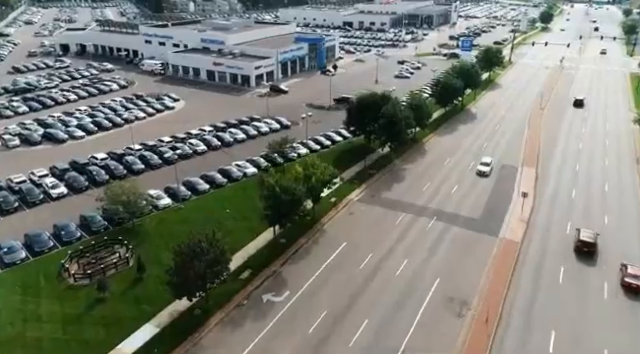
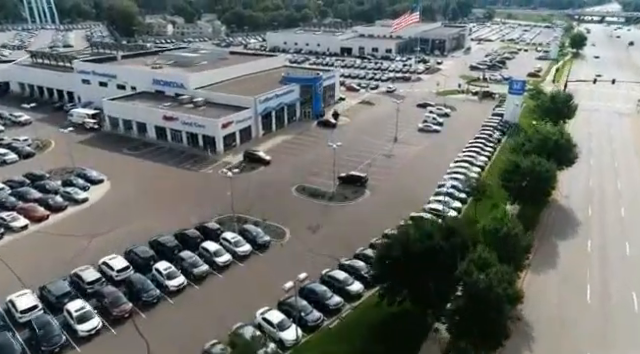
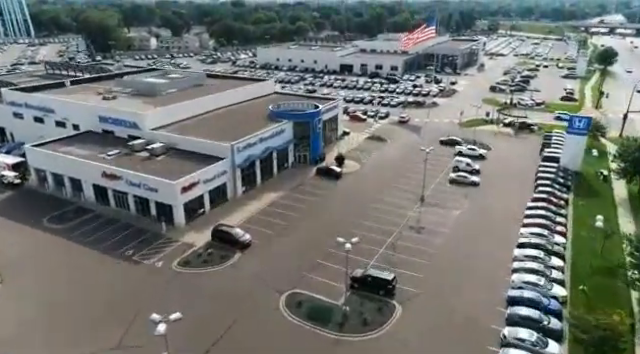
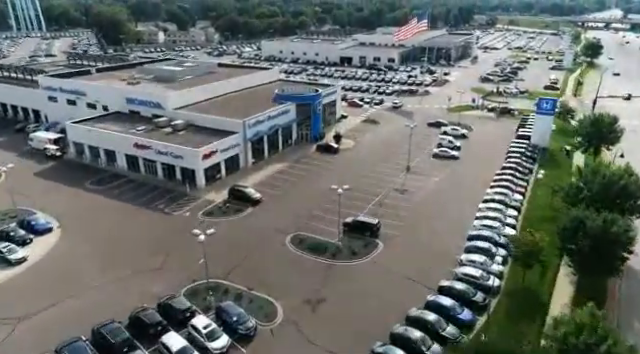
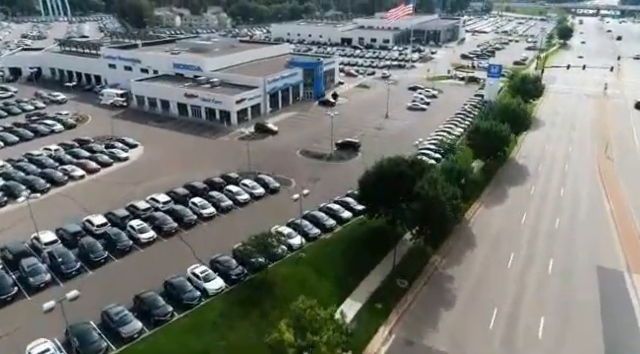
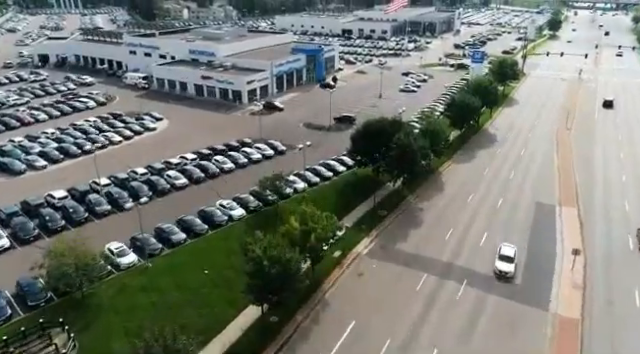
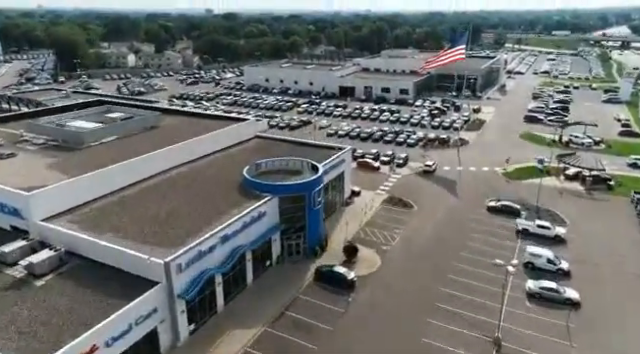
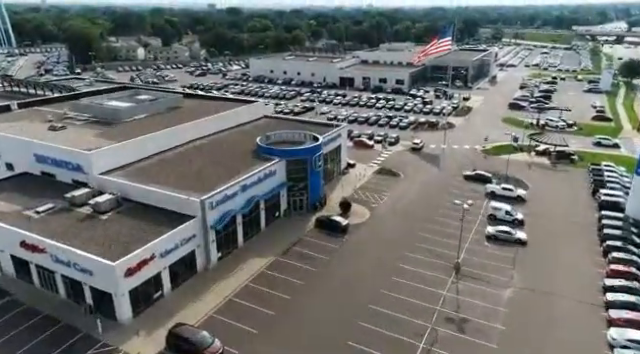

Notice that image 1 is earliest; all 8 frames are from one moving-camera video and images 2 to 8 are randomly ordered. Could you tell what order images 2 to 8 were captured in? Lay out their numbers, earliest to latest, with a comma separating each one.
6, 5, 2, 4, 3, 8, 7
